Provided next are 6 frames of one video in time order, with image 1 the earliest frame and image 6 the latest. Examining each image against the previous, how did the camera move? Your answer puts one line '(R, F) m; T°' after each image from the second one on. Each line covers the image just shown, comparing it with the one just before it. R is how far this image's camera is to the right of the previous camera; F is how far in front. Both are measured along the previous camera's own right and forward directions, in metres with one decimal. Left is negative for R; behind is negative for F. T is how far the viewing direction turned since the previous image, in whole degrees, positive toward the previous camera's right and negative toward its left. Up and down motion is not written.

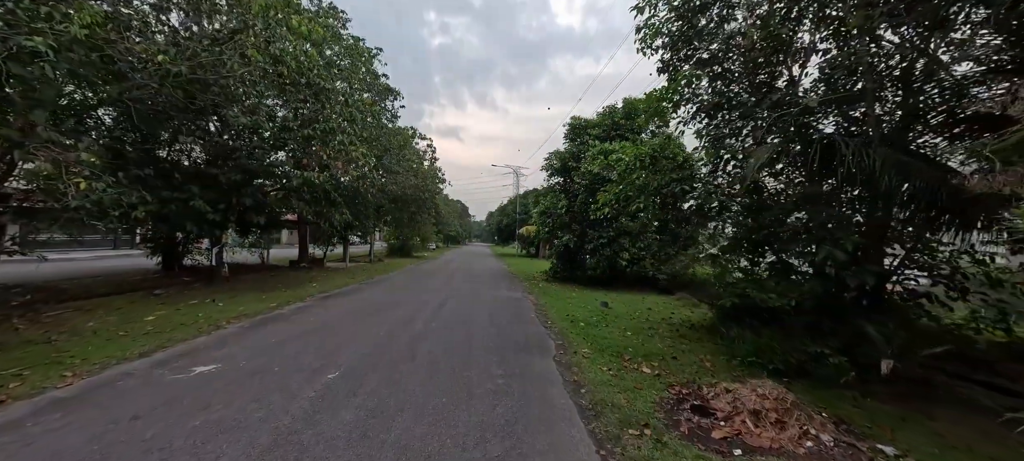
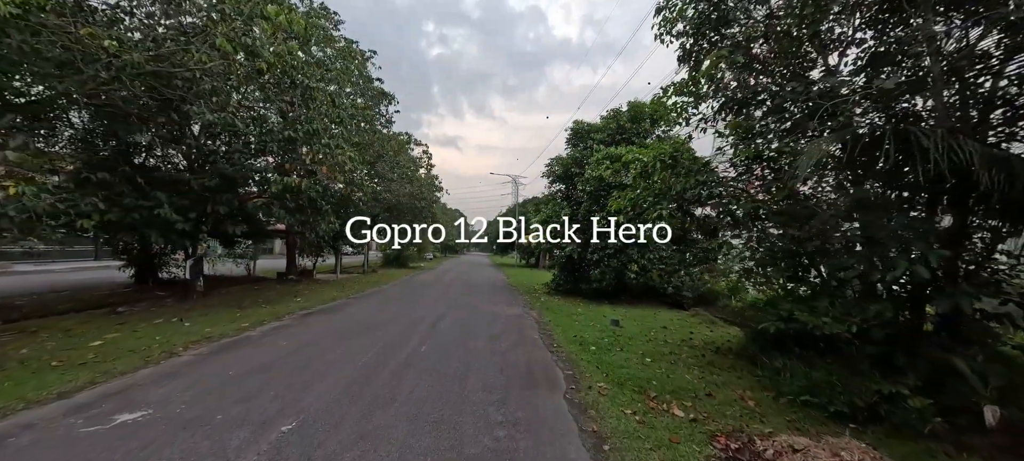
(0.0, +0.8) m; 0°
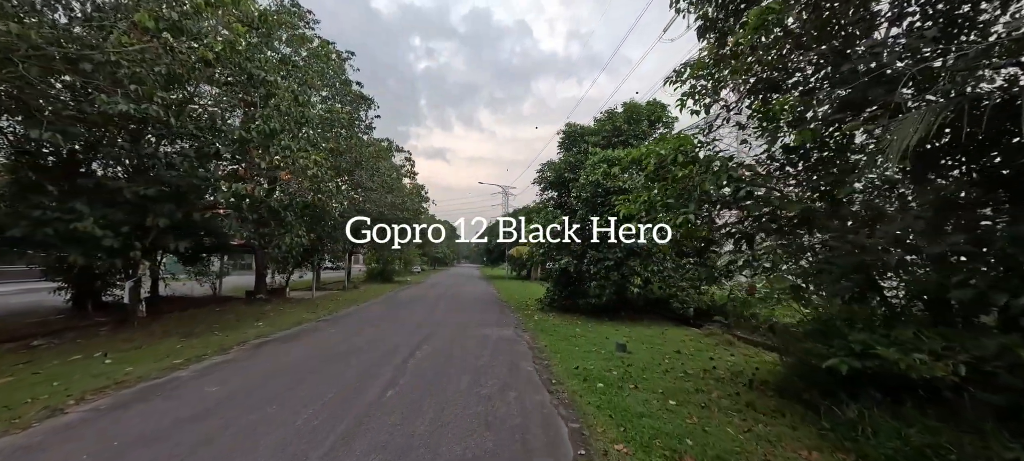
(0.0, +1.1) m; +1°
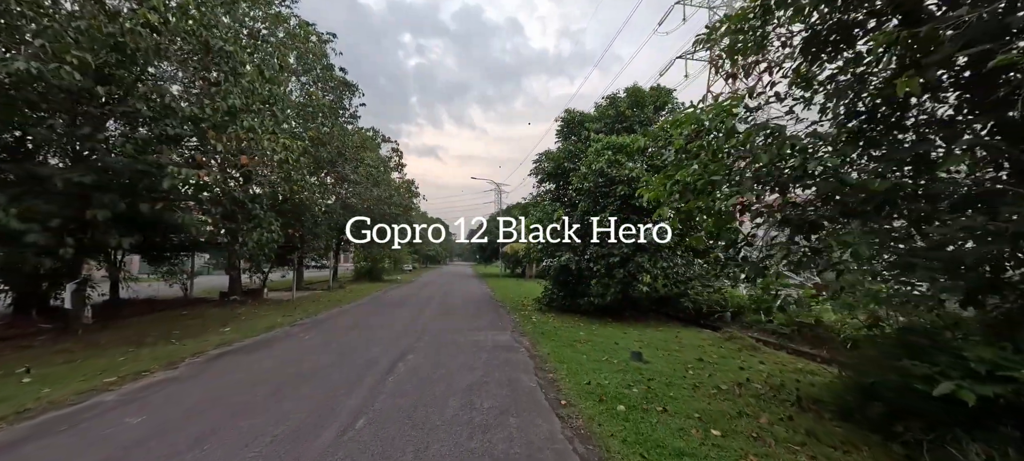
(-0.1, +1.0) m; +1°
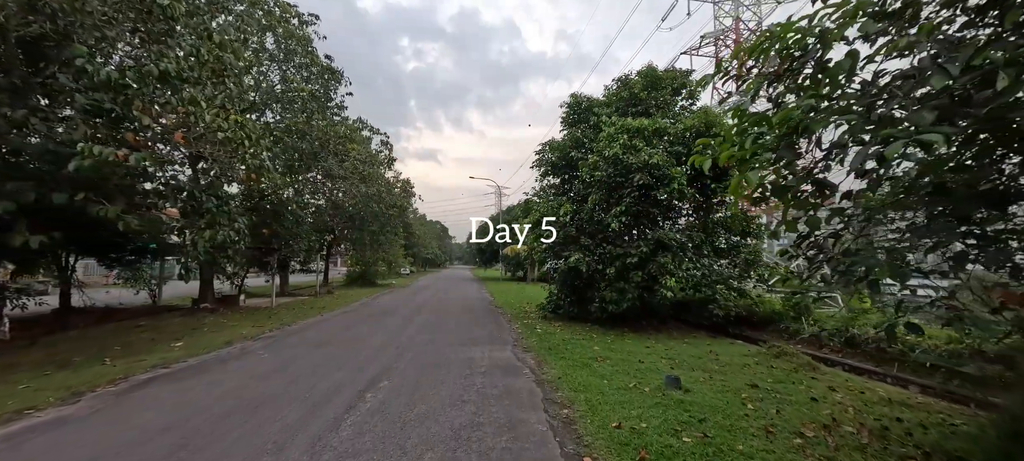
(0.0, +1.3) m; 0°
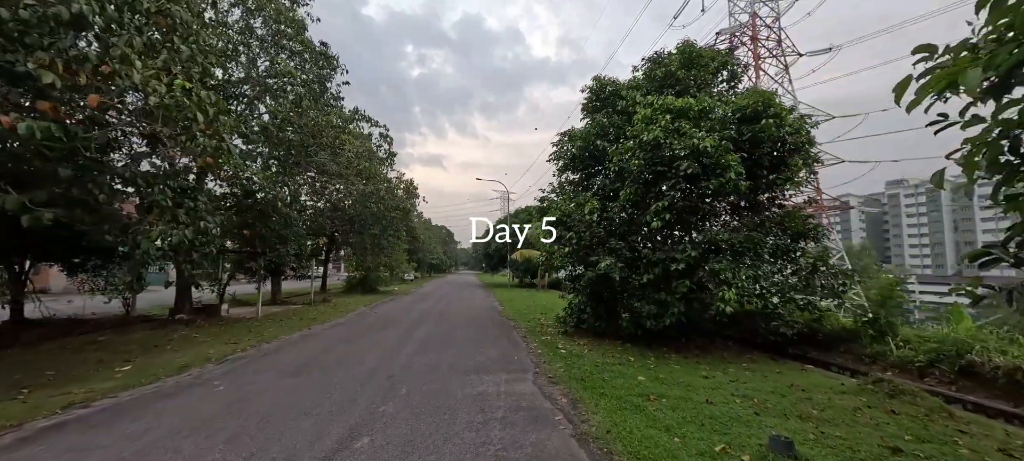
(-0.2, +1.4) m; -1°
